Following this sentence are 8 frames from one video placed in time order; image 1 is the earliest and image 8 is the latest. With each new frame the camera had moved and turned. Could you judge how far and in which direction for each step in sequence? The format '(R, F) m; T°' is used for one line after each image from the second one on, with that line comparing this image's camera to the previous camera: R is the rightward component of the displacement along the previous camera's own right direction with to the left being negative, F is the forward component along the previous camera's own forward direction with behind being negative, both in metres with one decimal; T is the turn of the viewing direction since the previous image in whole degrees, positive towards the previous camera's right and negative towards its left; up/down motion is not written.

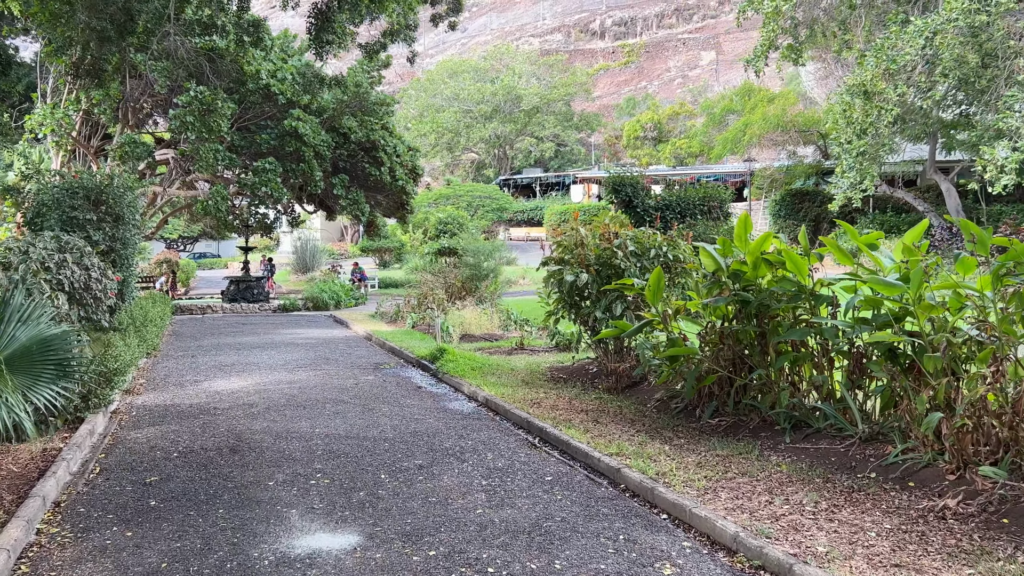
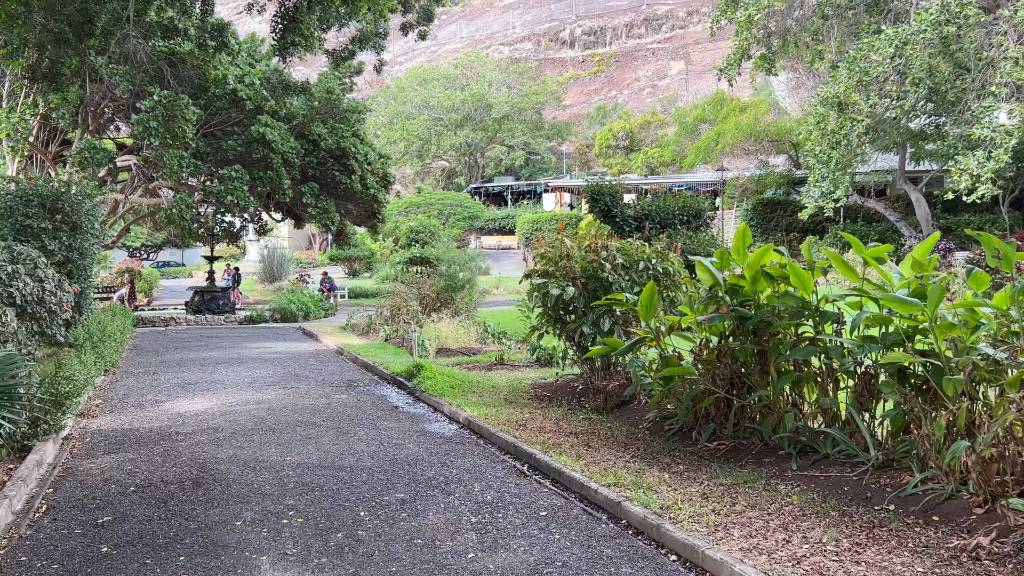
(-0.1, +0.3) m; +2°
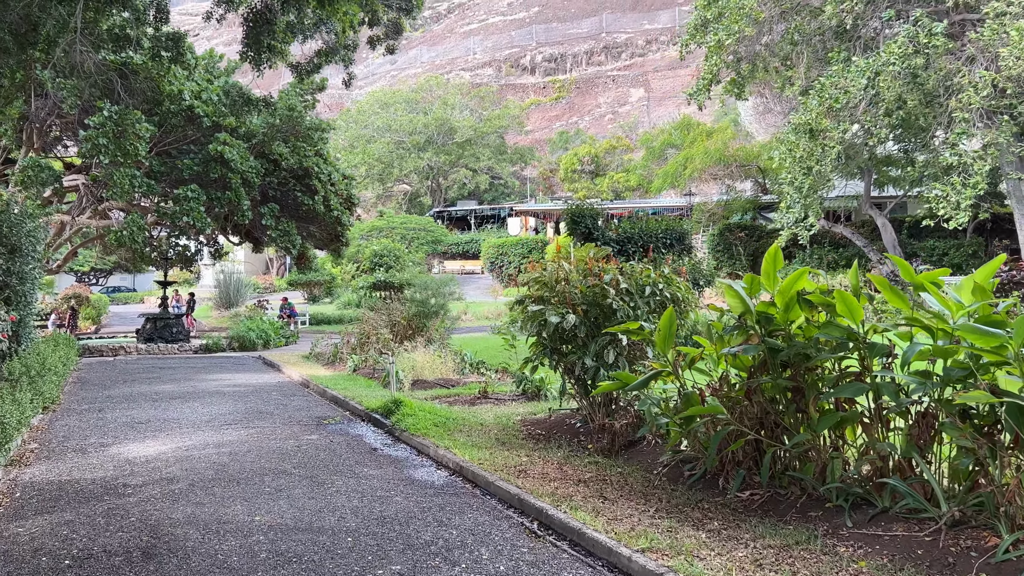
(-0.2, +0.5) m; +3°
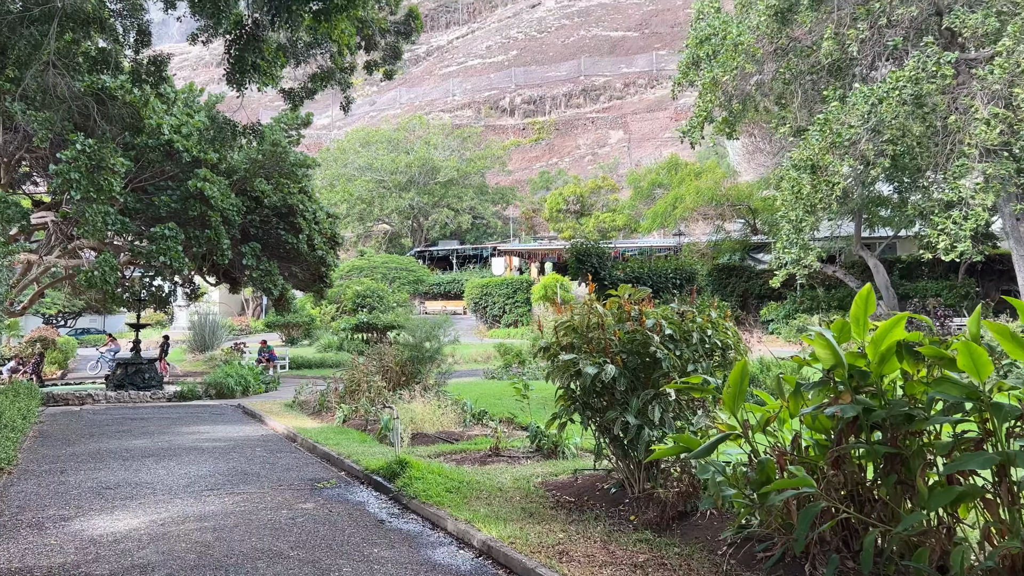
(-0.3, +0.6) m; +2°
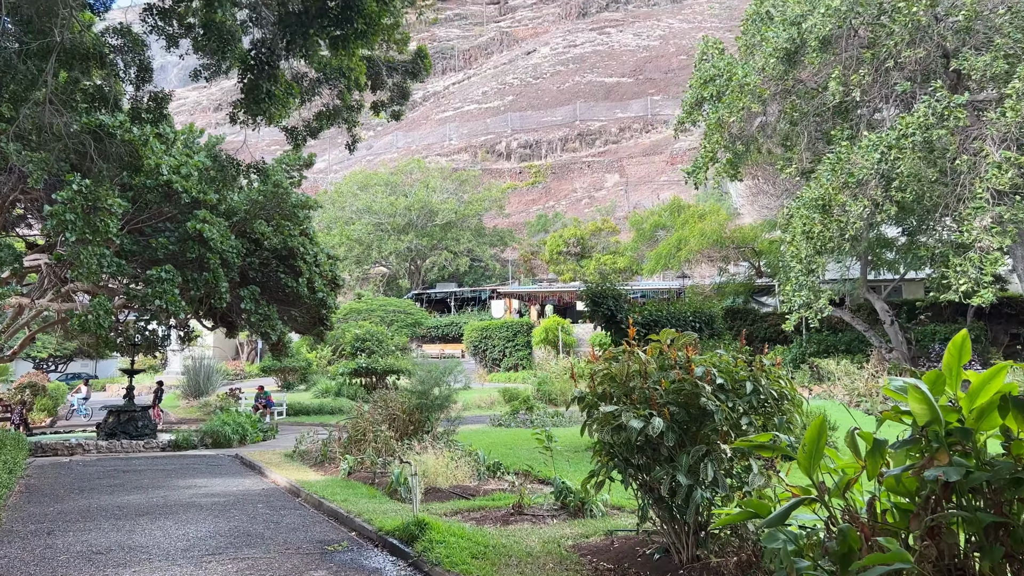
(-0.2, +0.3) m; 0°
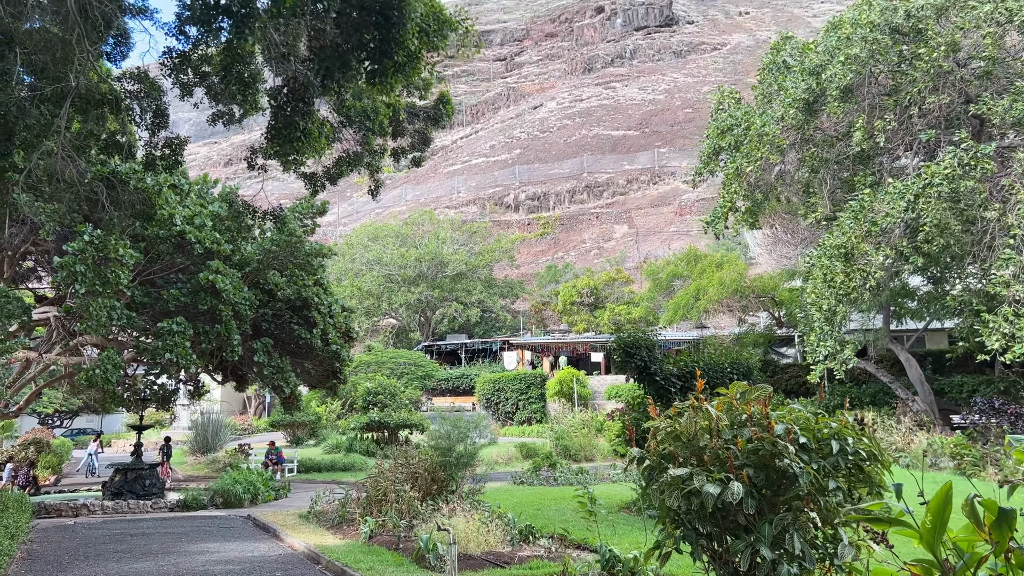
(-0.2, +0.3) m; 0°
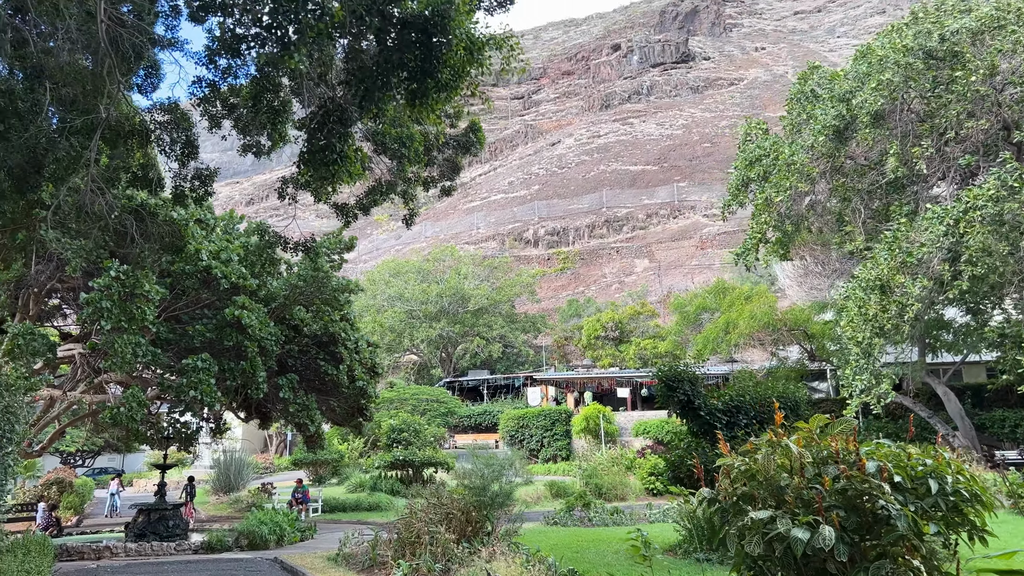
(-0.2, +0.2) m; -1°
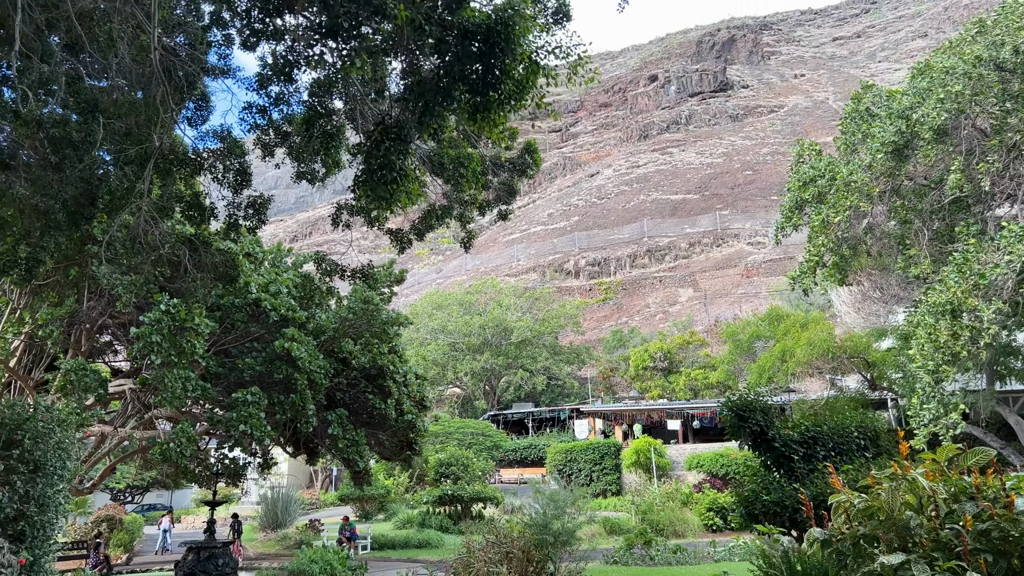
(-0.2, +0.3) m; -3°
